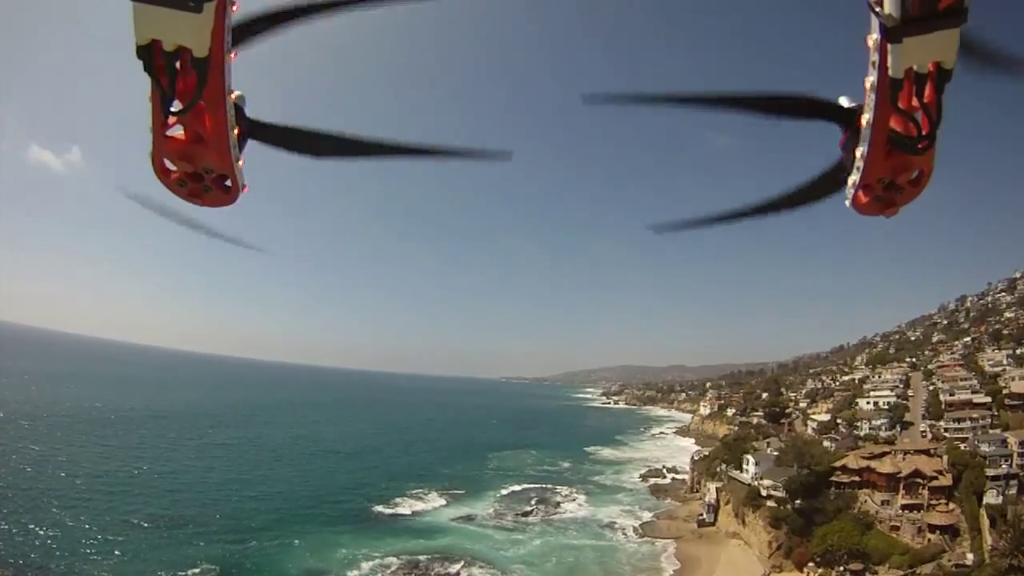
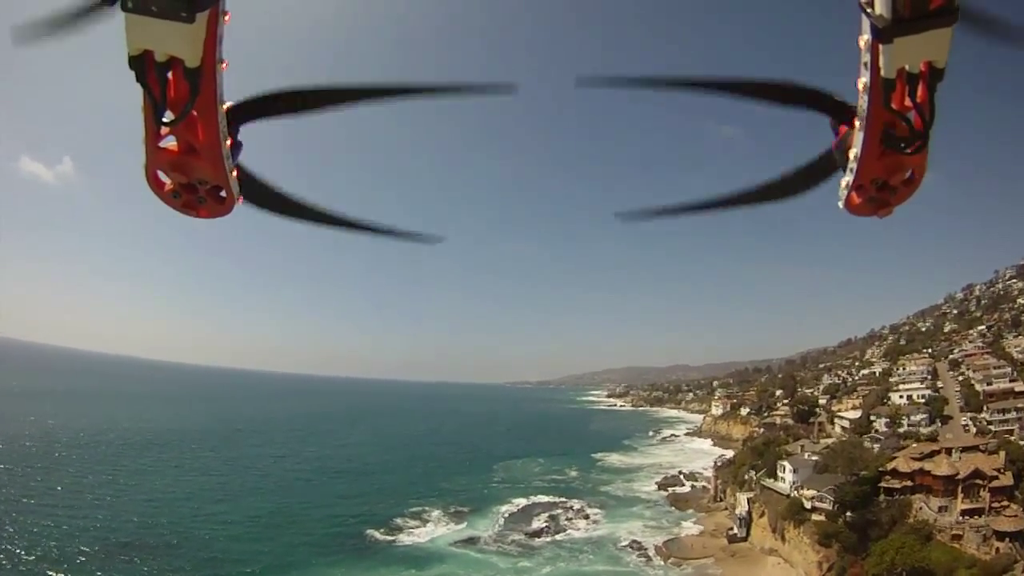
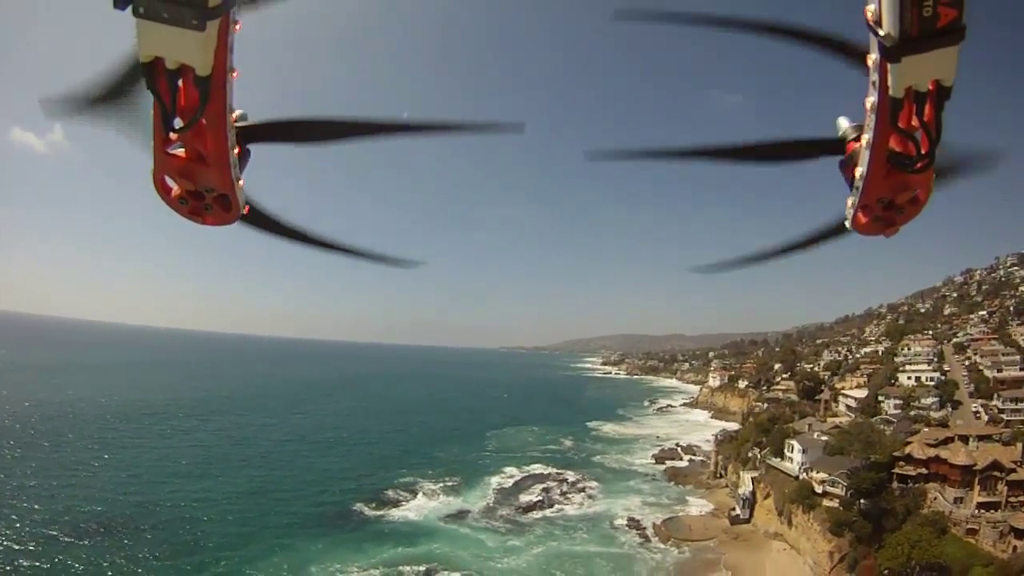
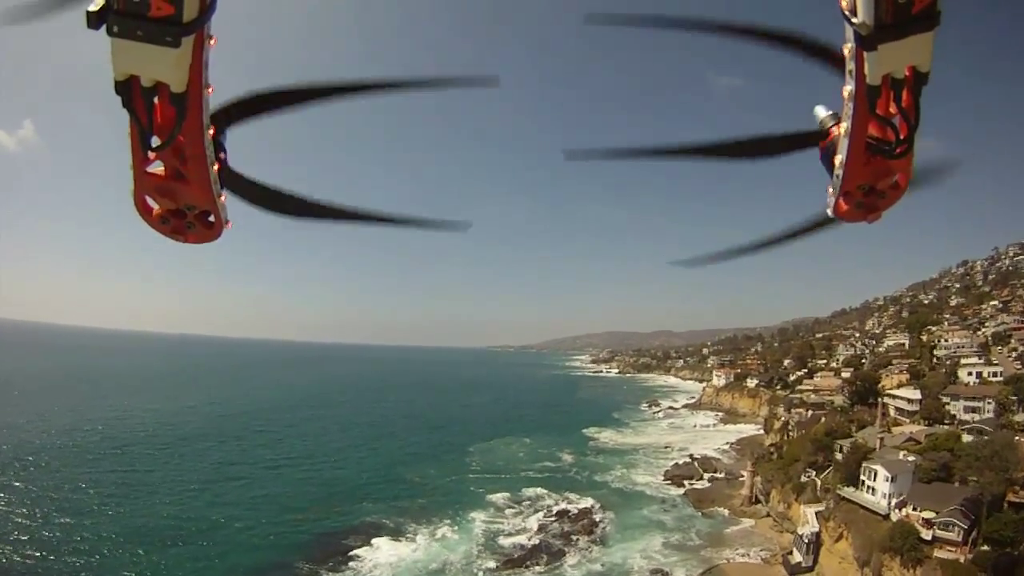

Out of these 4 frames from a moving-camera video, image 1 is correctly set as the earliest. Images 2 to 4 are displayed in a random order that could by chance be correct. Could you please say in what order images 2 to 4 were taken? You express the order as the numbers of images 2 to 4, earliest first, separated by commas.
2, 3, 4
